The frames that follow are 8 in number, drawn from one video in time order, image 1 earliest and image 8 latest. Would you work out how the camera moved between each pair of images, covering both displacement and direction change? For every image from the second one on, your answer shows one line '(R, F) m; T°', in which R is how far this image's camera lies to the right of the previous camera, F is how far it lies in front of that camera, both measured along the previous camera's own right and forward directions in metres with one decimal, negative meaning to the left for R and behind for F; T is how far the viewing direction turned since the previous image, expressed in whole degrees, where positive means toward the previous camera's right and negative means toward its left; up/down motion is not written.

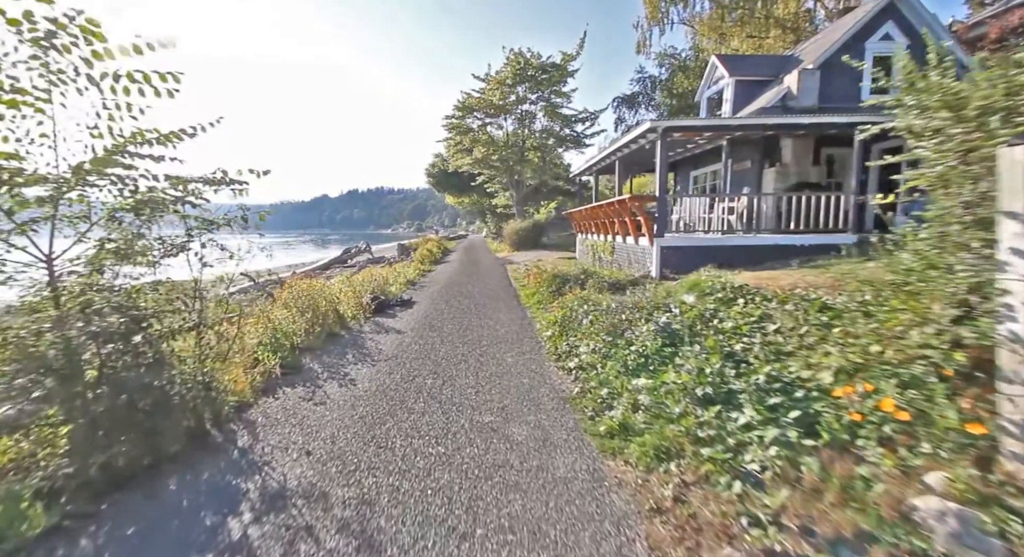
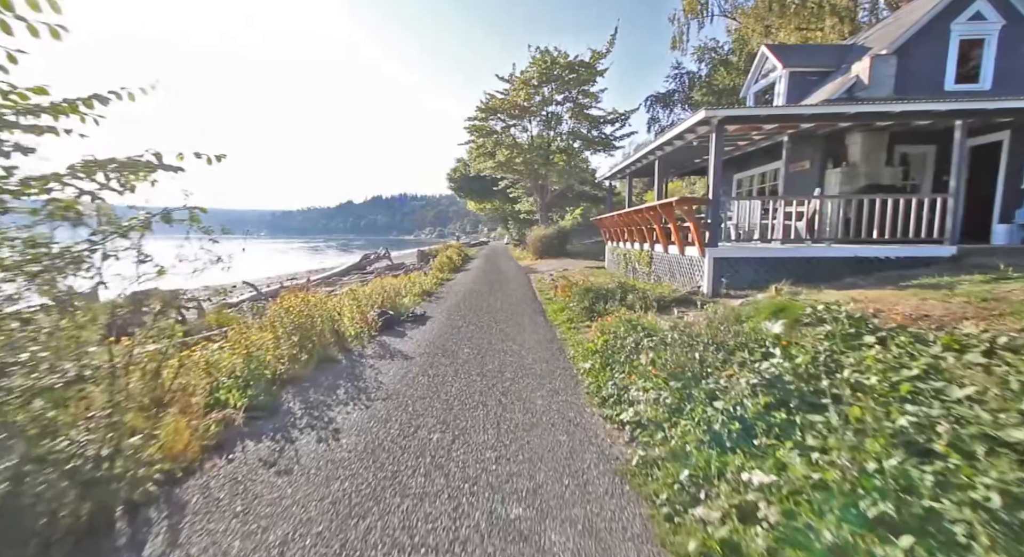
(-0.1, +1.0) m; -3°
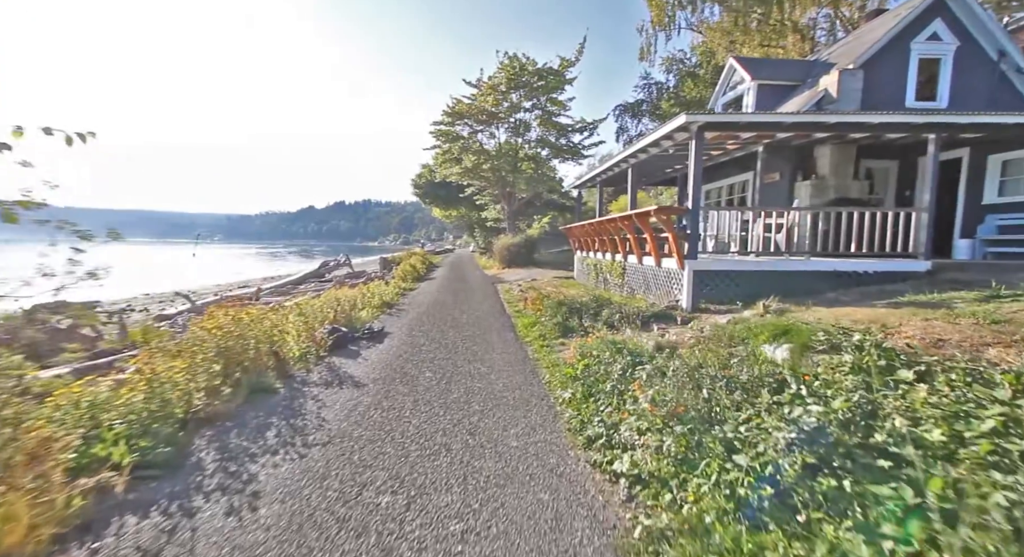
(0.0, +0.6) m; +4°
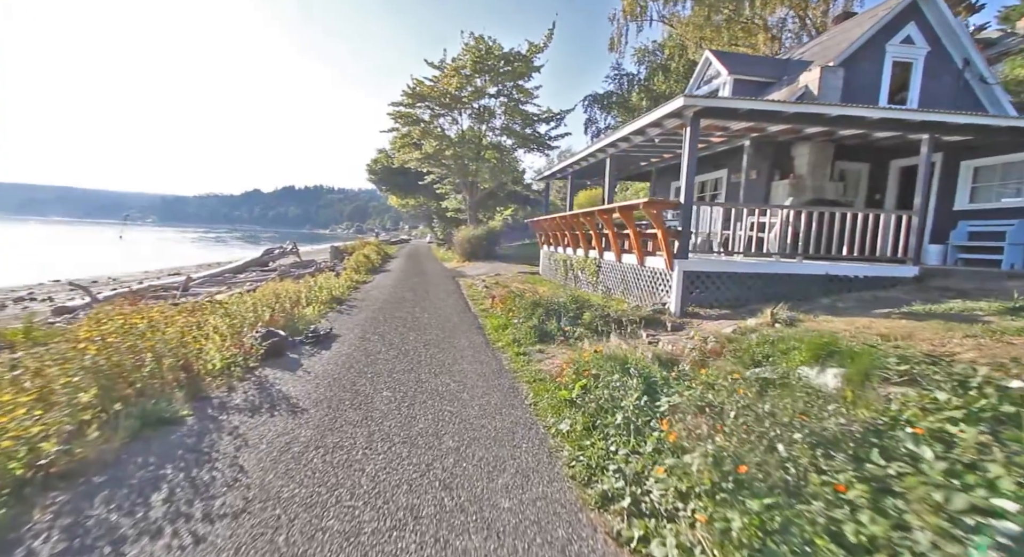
(-0.2, +0.8) m; +5°
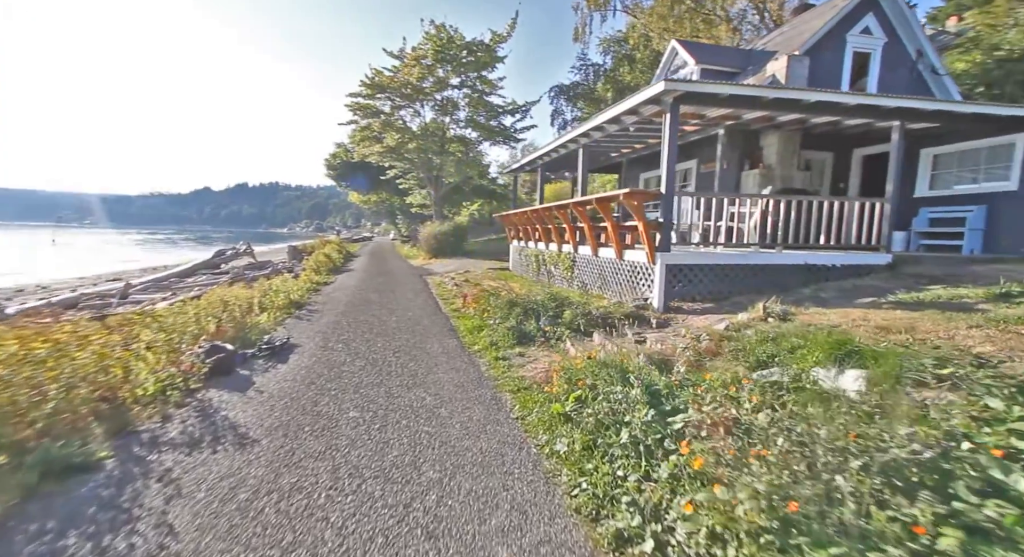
(-0.1, +0.4) m; +4°
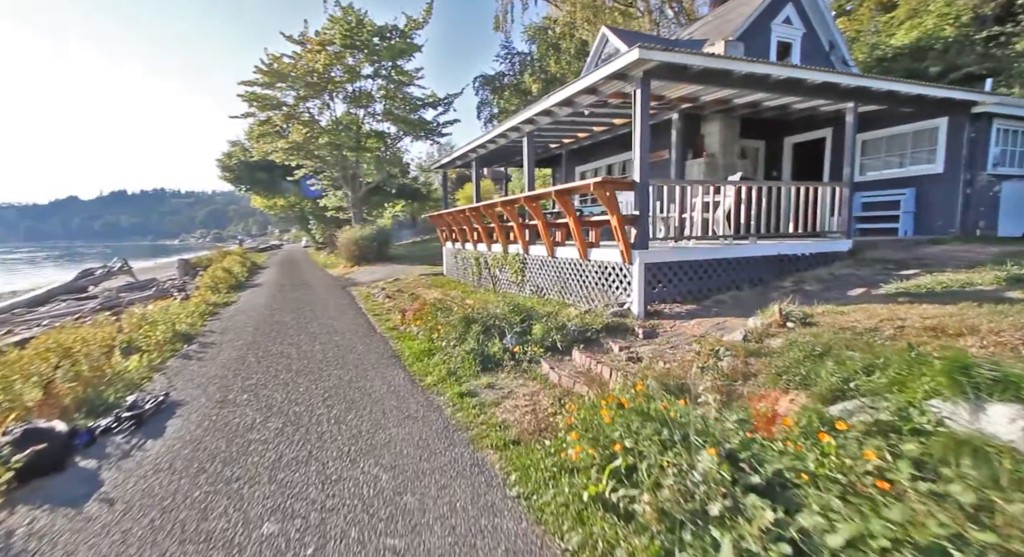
(-0.3, +1.0) m; +9°
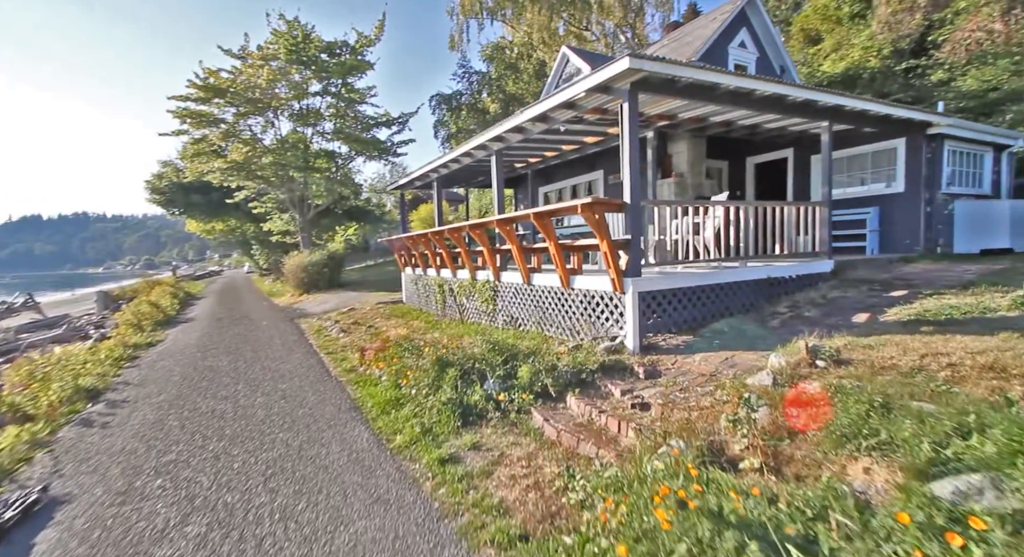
(-0.2, +0.6) m; +6°
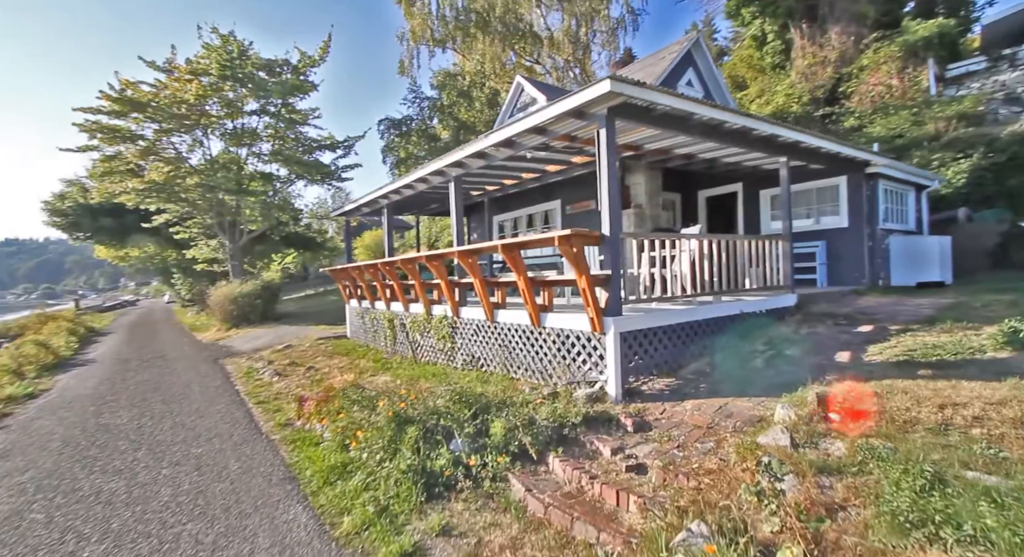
(-0.2, +0.5) m; +7°
